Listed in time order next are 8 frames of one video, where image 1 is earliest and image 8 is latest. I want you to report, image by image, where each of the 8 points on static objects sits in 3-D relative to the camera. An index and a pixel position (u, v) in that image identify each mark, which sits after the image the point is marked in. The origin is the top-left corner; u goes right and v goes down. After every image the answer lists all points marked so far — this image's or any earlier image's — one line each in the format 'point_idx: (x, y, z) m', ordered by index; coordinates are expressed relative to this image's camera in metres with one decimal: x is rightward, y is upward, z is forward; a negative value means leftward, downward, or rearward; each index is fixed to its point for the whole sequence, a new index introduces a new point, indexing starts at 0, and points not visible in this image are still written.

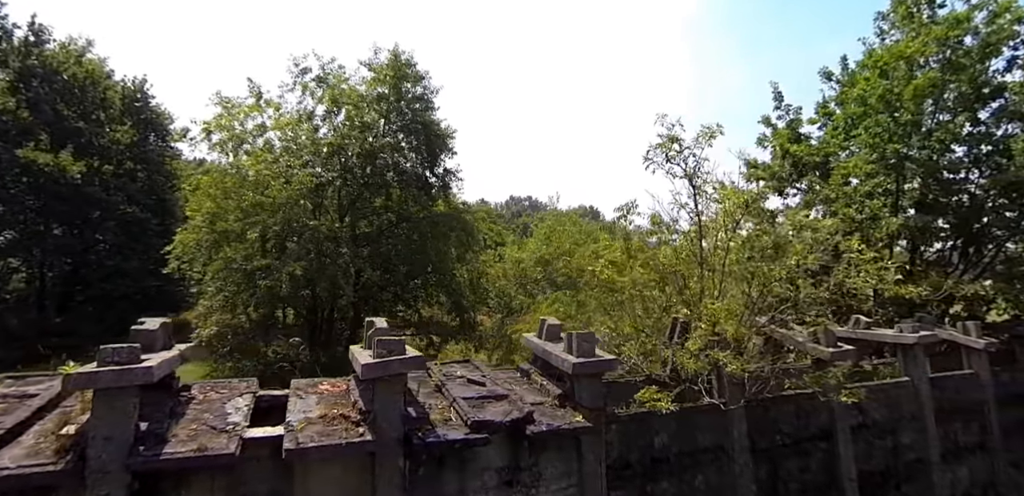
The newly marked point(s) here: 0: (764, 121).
0: (+6.7, +3.4, +14.6) m
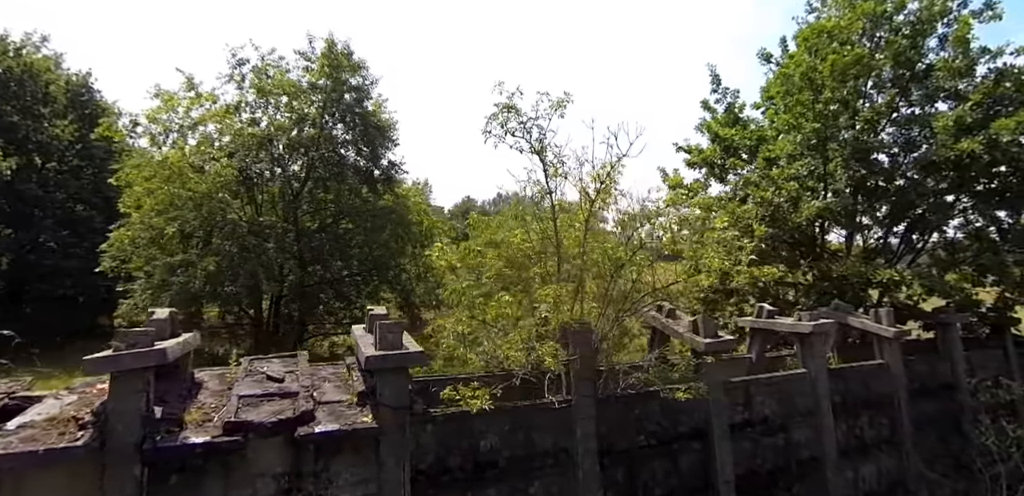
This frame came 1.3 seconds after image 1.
0: (+4.9, +3.7, +14.1) m
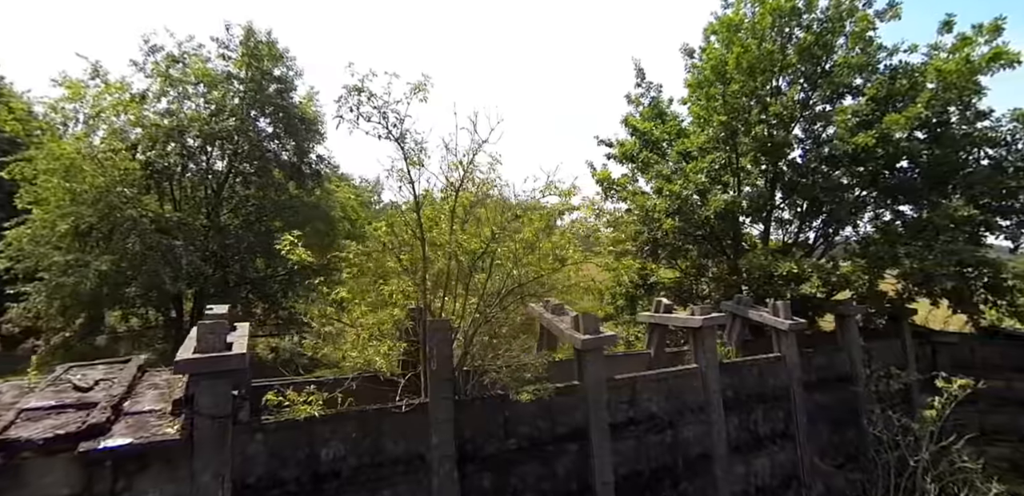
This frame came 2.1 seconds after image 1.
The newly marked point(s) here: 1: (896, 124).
0: (+3.0, +3.8, +14.0) m
1: (+6.1, +2.0, +8.8) m
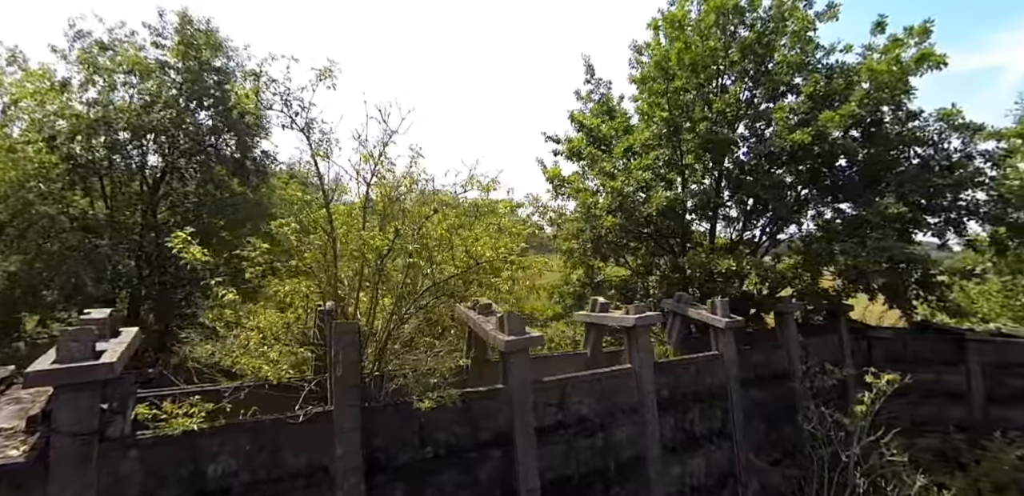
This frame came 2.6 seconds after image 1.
0: (+1.7, +3.9, +13.9) m
1: (+5.1, +2.1, +8.8) m
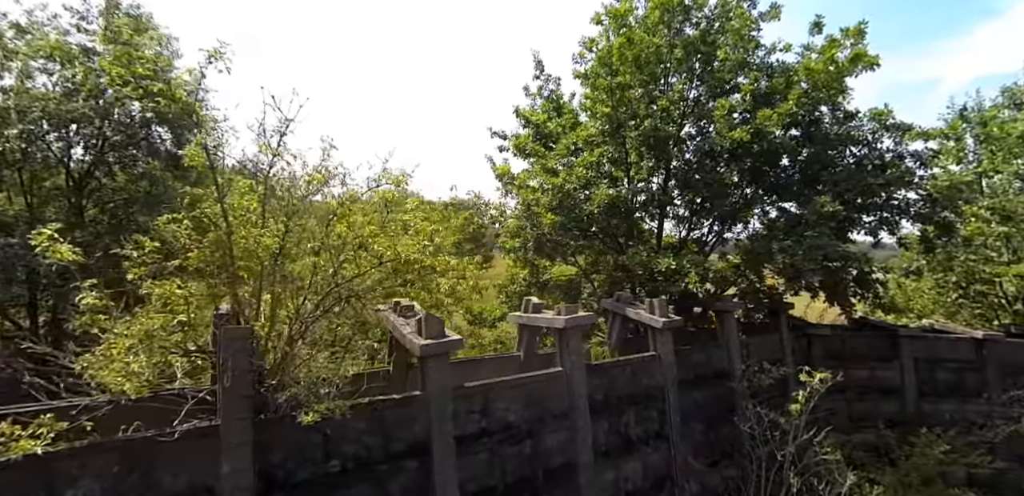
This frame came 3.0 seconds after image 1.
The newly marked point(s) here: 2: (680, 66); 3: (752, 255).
0: (+0.4, +3.9, +13.6) m
1: (+4.1, +2.1, +8.8) m
2: (+3.1, +3.4, +10.3) m
3: (+3.9, -0.1, +8.8) m
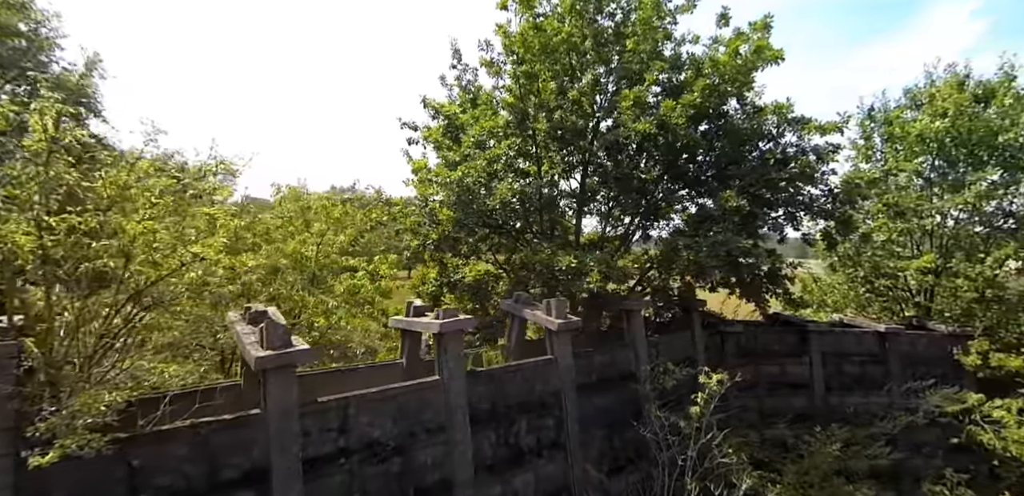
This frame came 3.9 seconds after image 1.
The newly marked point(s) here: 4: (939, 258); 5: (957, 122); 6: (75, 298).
0: (-1.7, +3.9, +13.0) m
1: (+2.5, +2.2, +8.6) m
2: (+1.4, +3.5, +9.9) m
3: (+2.3, -0.1, +8.6) m
4: (+9.2, -0.2, +11.8) m
5: (+9.4, +2.6, +11.6) m
6: (-3.1, -0.4, +4.0) m
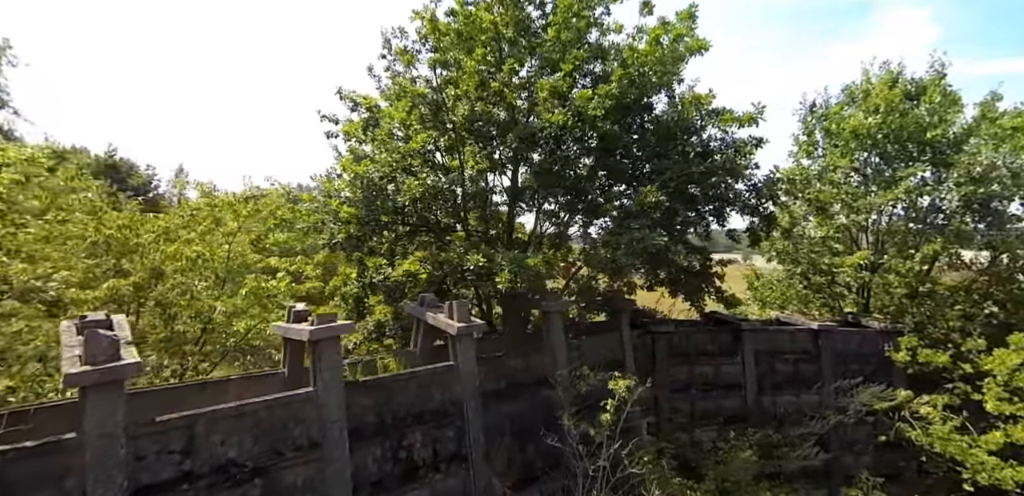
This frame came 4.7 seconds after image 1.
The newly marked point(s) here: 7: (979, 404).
0: (-3.2, +4.0, +12.4) m
1: (+1.2, +2.2, +8.2) m
2: (0.0, +3.5, +9.5) m
3: (+1.0, 0.0, +8.2) m
4: (+7.8, -0.1, +11.8) m
5: (+7.9, +2.7, +11.6) m
6: (-4.2, -0.4, +3.4) m
7: (+8.3, -2.8, +9.8) m
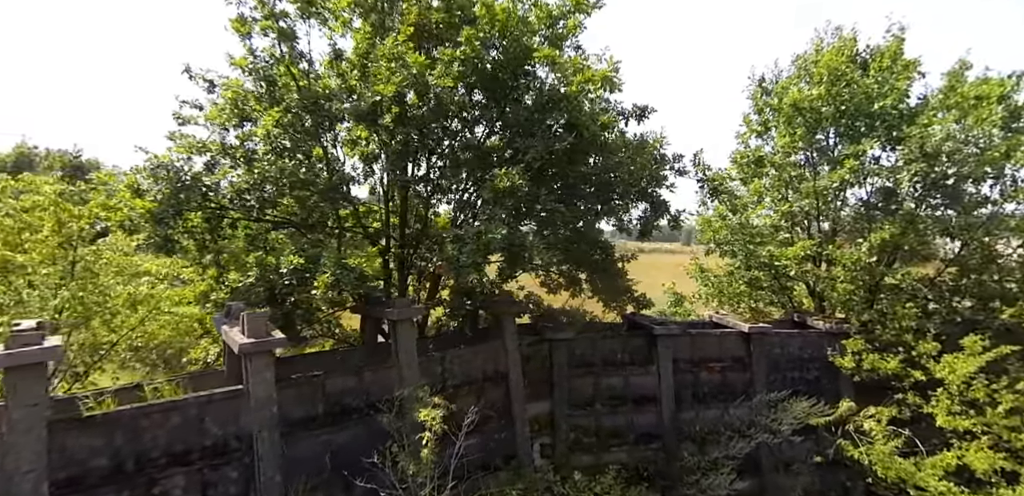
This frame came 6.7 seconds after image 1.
0: (-5.1, +4.0, +11.3) m
1: (-0.8, +2.2, +6.9) m
2: (-2.0, +3.5, +8.2) m
3: (-1.0, 0.0, +7.0) m
4: (+5.9, +0.1, +10.4) m
5: (+6.0, +2.9, +10.1) m
6: (-6.3, -0.5, +2.3) m
7: (+6.5, -2.6, +8.4) m
